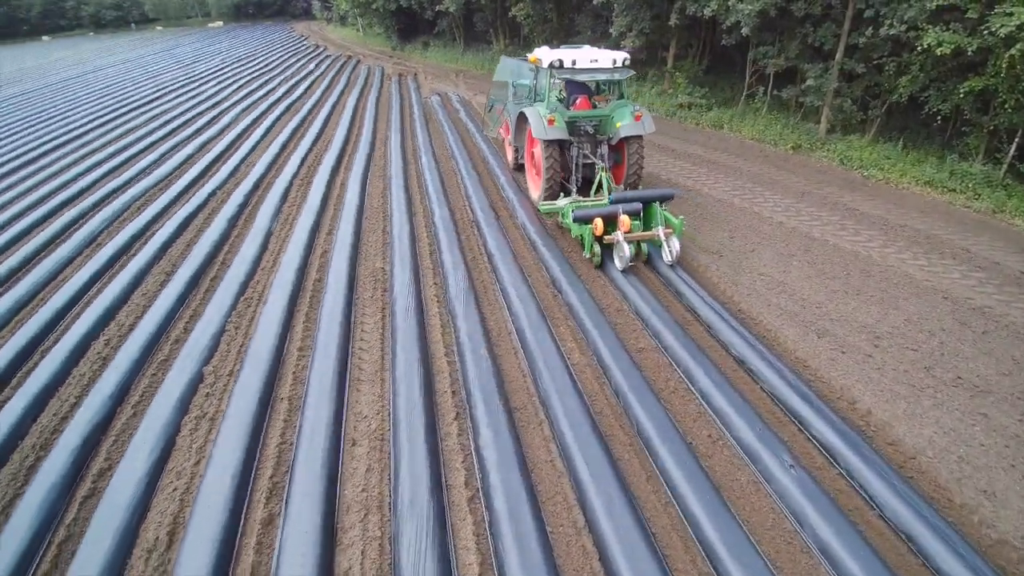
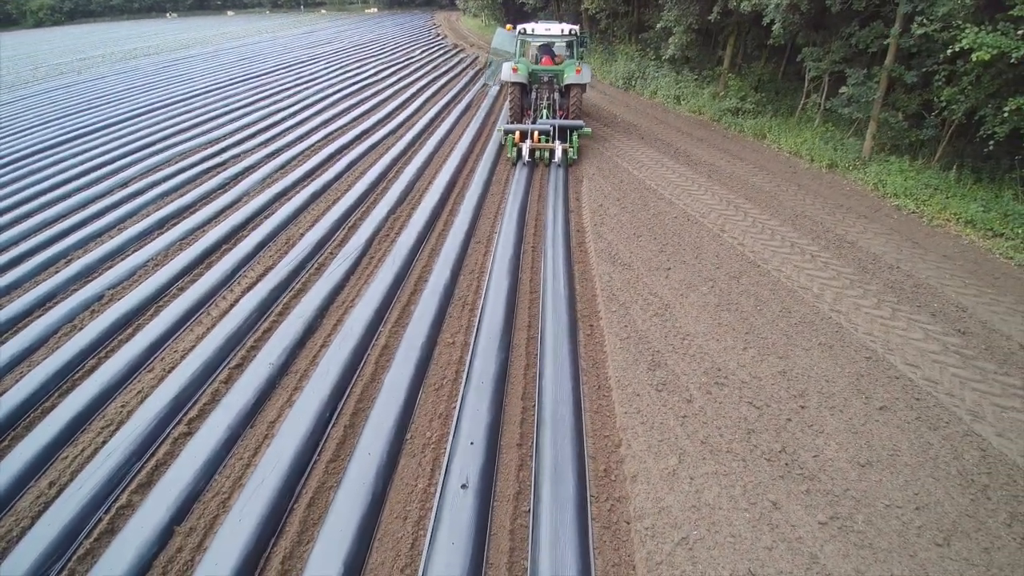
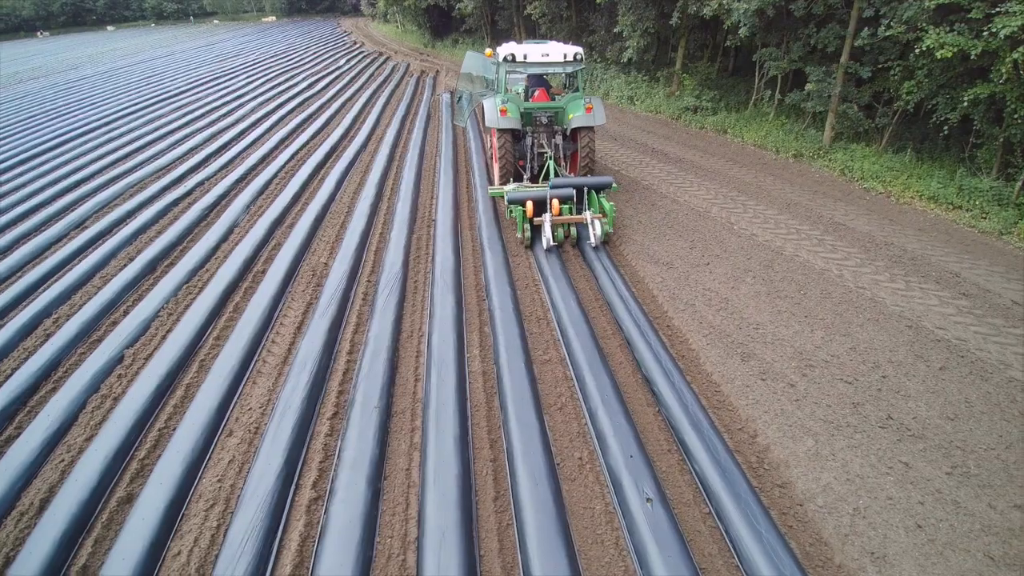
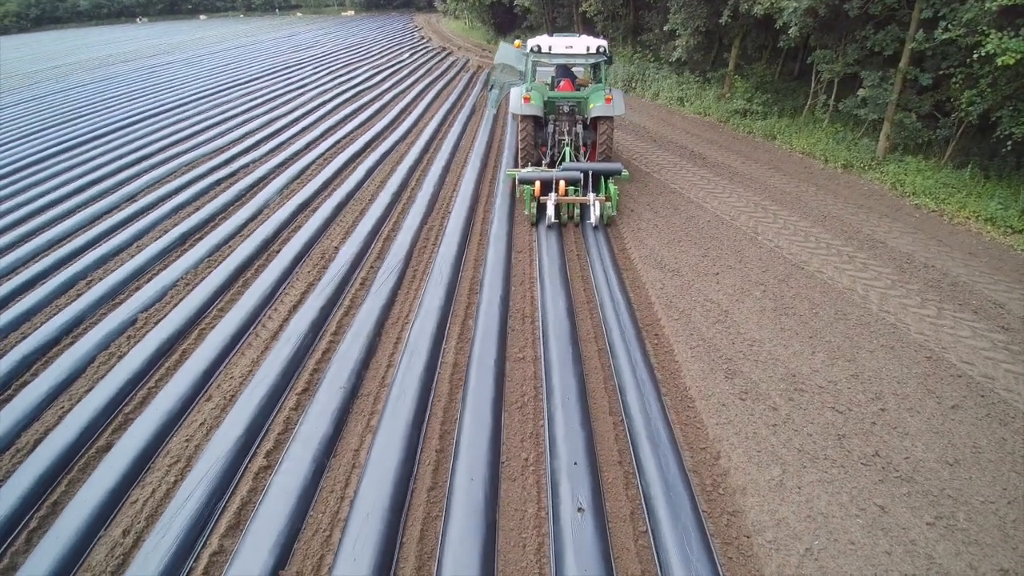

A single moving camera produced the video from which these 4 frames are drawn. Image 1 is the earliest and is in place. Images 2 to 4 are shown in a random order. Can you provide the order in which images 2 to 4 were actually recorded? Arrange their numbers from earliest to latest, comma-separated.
3, 4, 2
